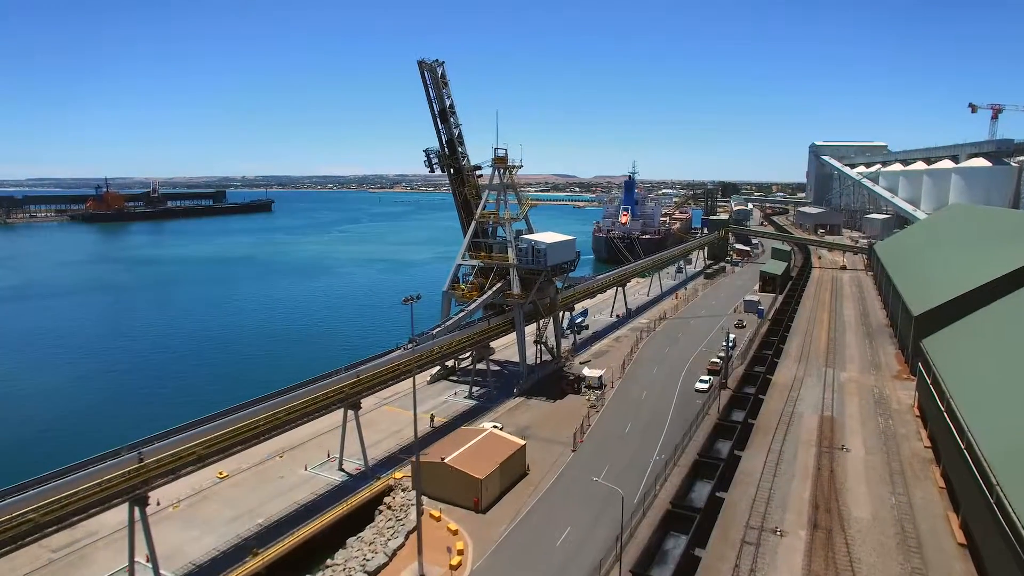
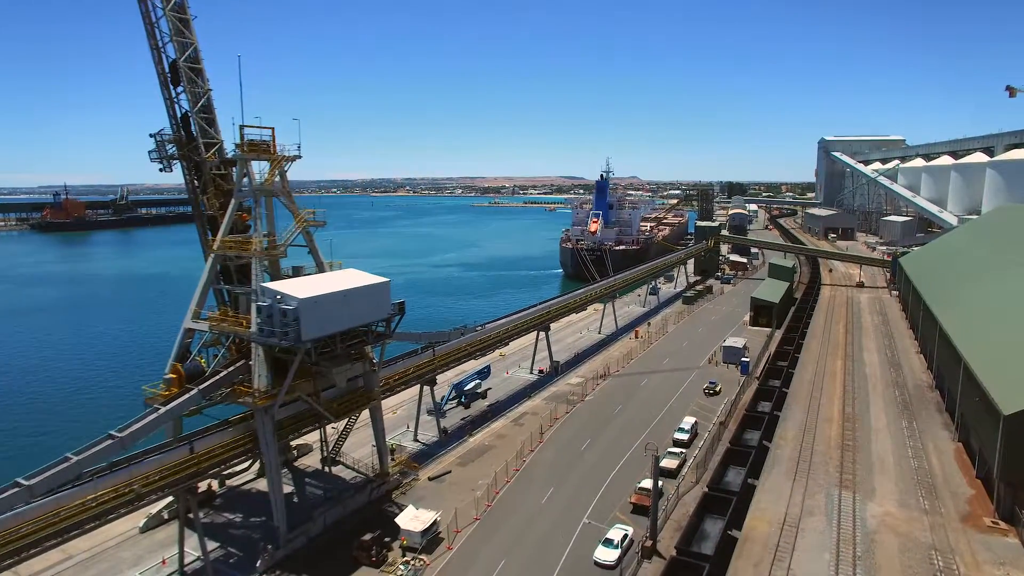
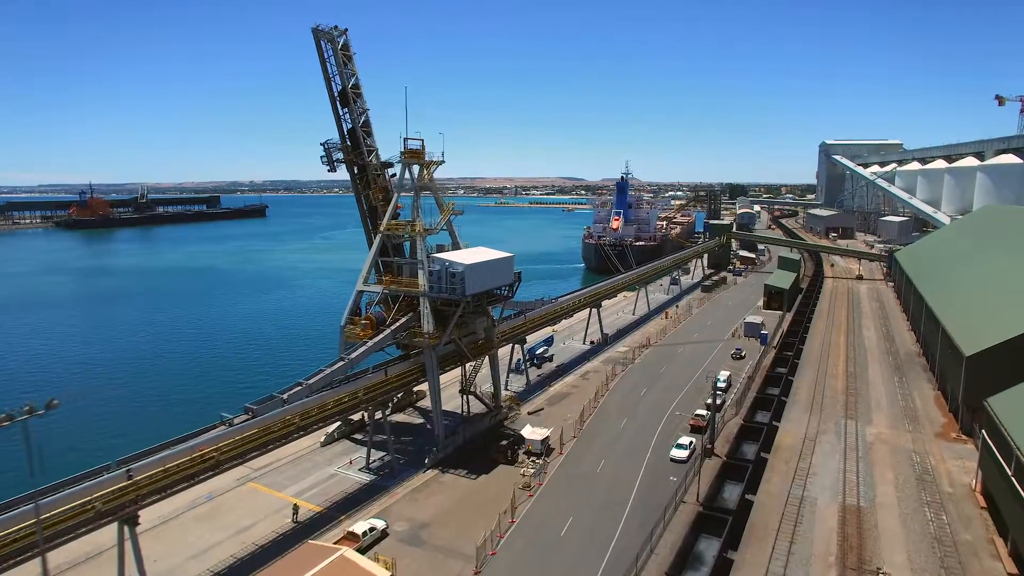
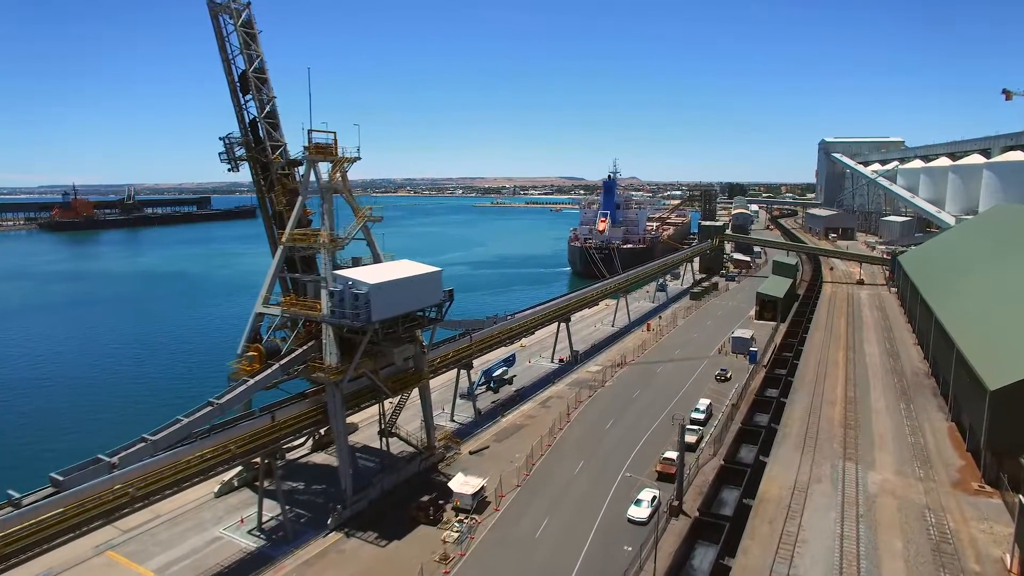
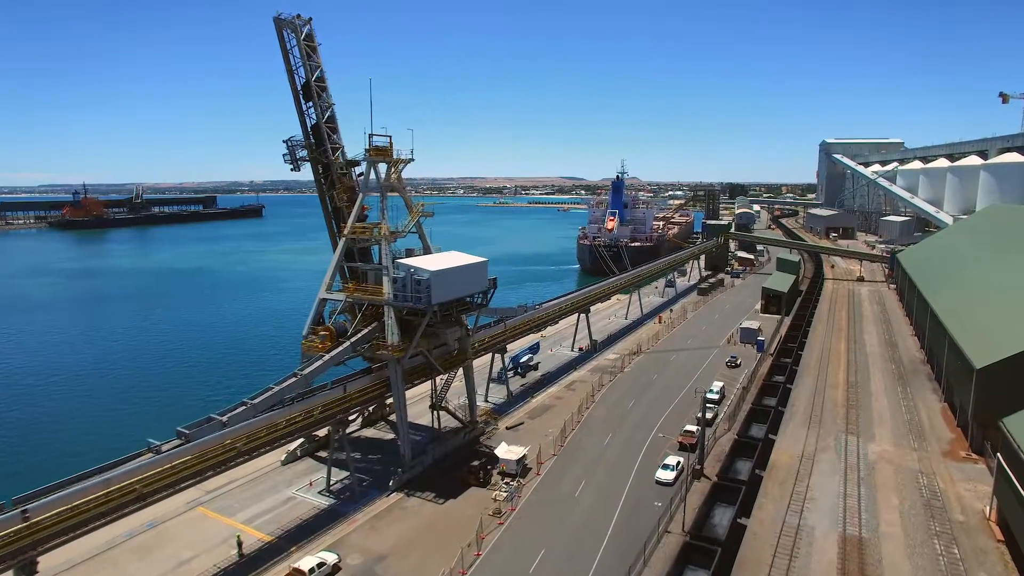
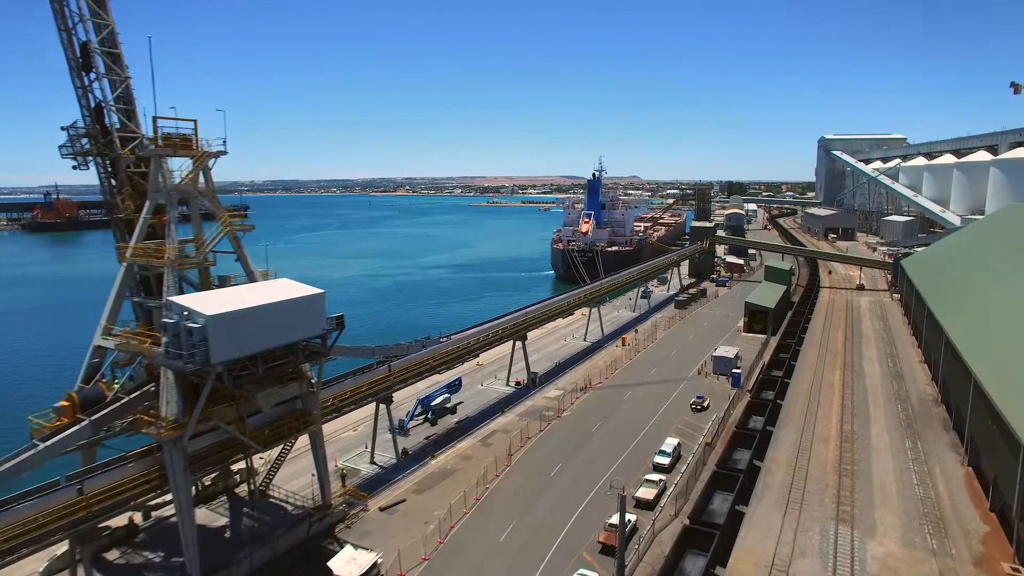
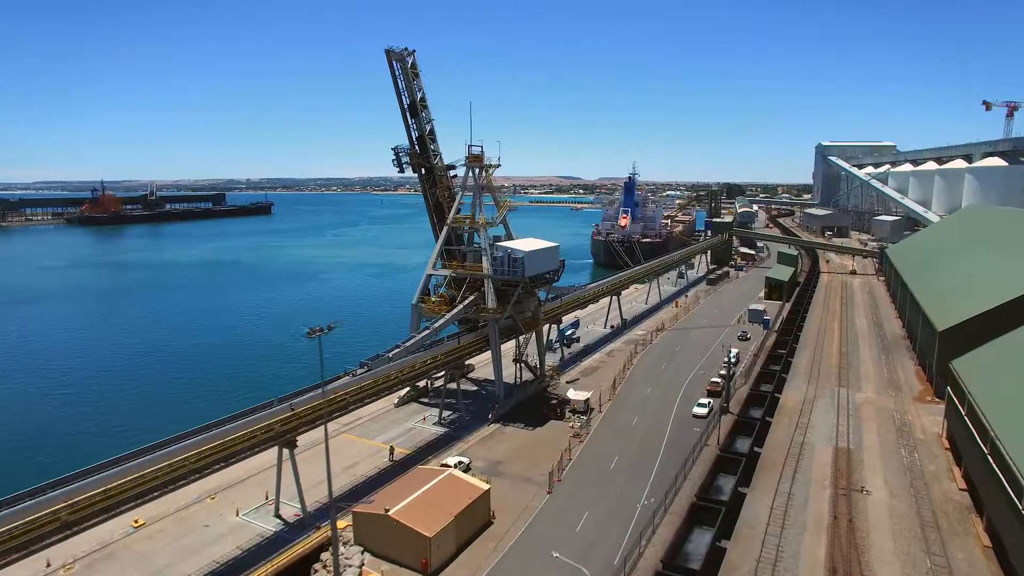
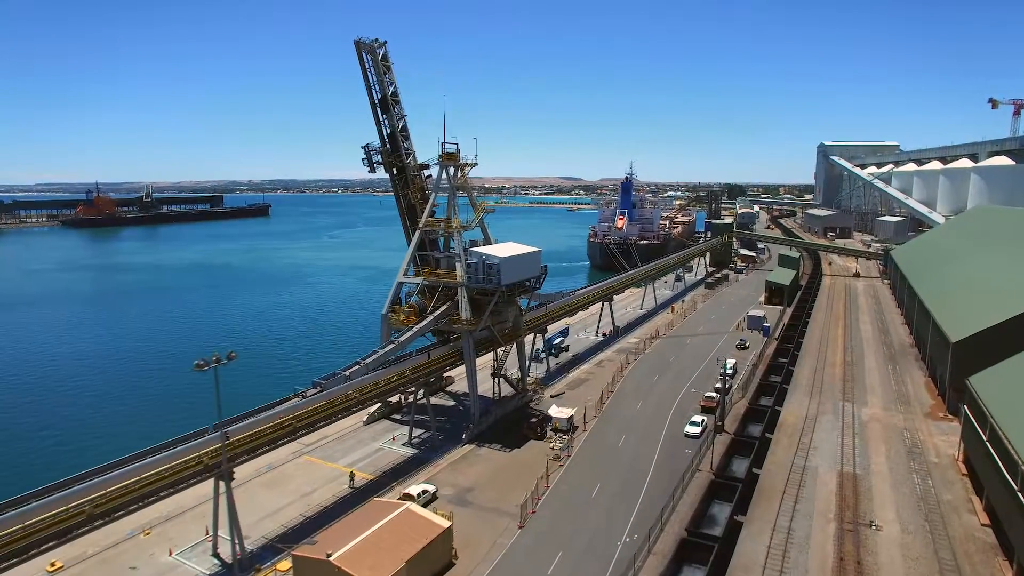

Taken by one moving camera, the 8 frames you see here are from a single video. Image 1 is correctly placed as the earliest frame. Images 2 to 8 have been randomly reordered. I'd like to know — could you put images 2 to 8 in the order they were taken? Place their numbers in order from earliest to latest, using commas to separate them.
7, 8, 3, 5, 4, 2, 6
